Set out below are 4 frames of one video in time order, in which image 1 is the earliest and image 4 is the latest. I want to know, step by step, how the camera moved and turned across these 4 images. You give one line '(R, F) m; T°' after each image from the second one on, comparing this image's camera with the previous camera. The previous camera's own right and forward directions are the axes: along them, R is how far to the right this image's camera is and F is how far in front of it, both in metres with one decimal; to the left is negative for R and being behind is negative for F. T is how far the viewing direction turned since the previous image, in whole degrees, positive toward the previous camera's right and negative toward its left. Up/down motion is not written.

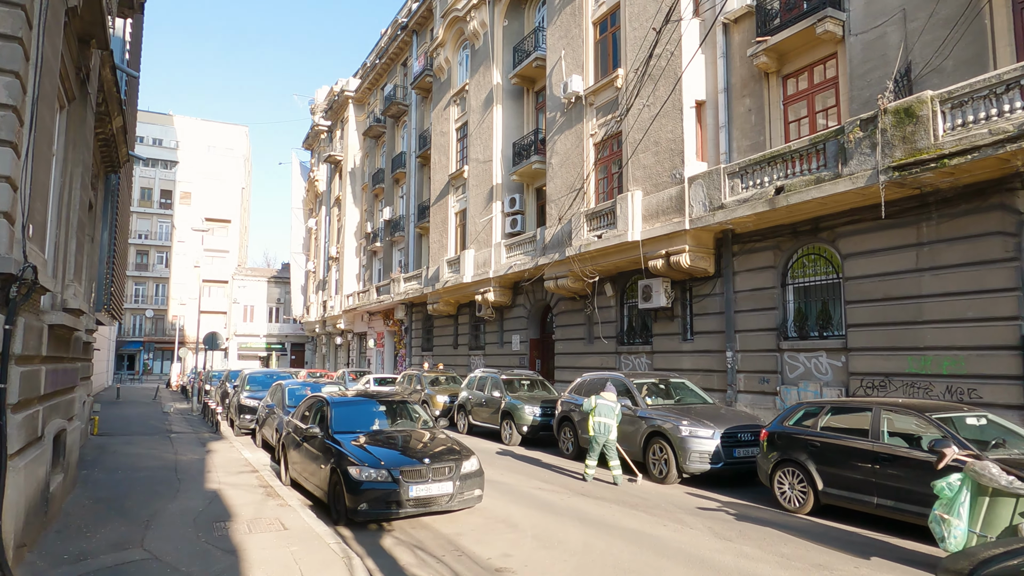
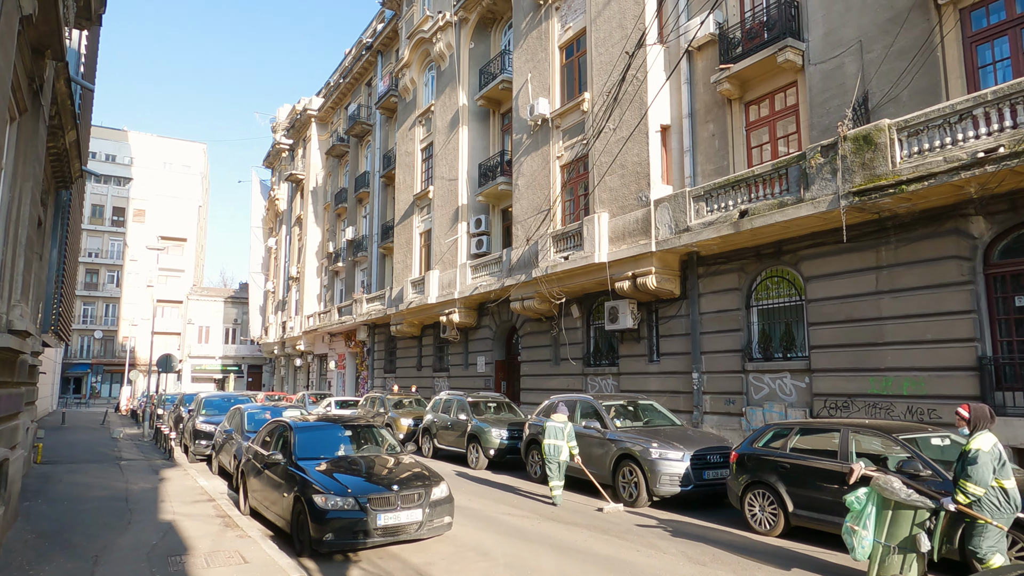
(-0.1, +0.1) m; +3°
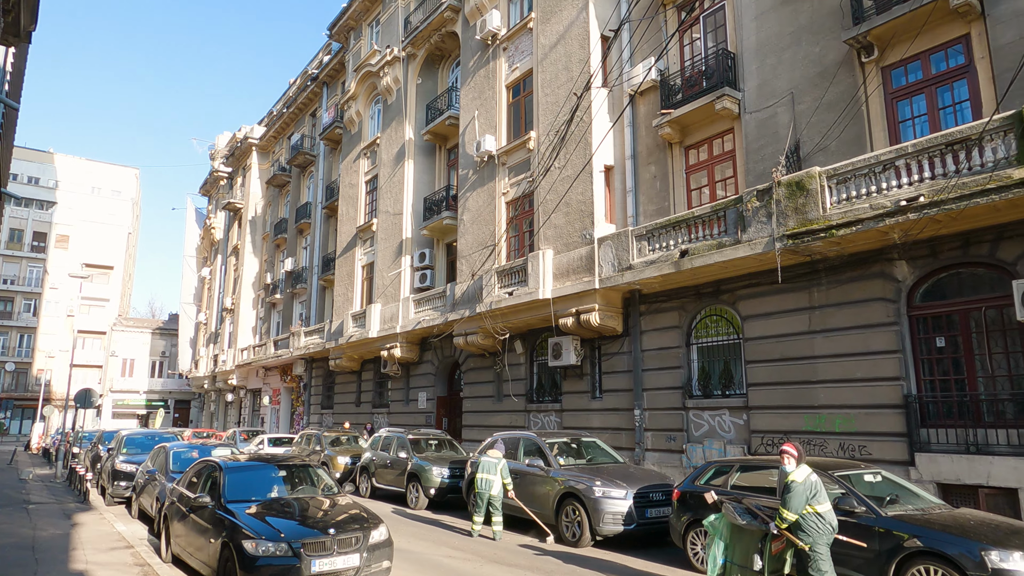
(0.0, +0.1) m; +5°
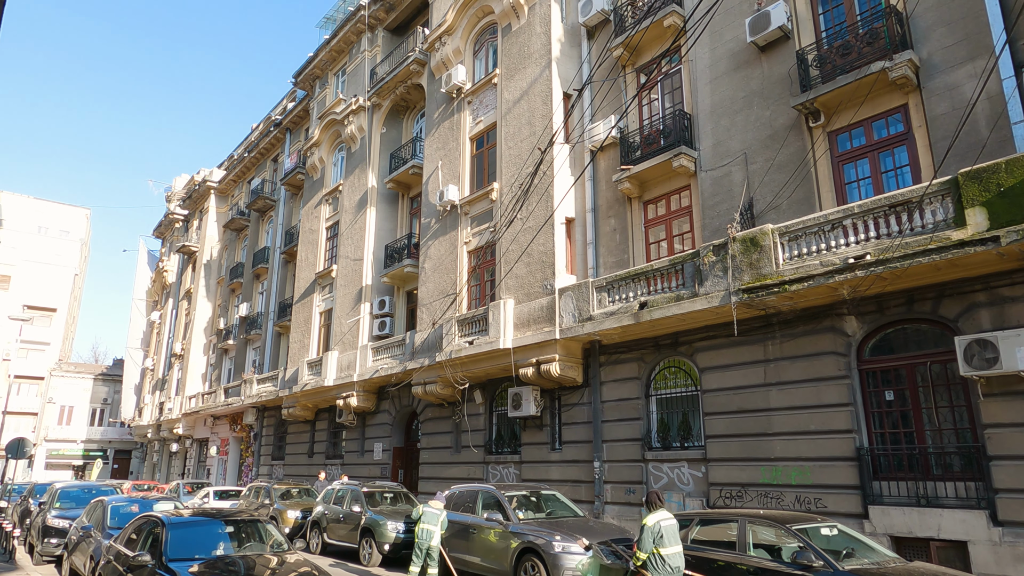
(0.0, 0.0) m; +3°
